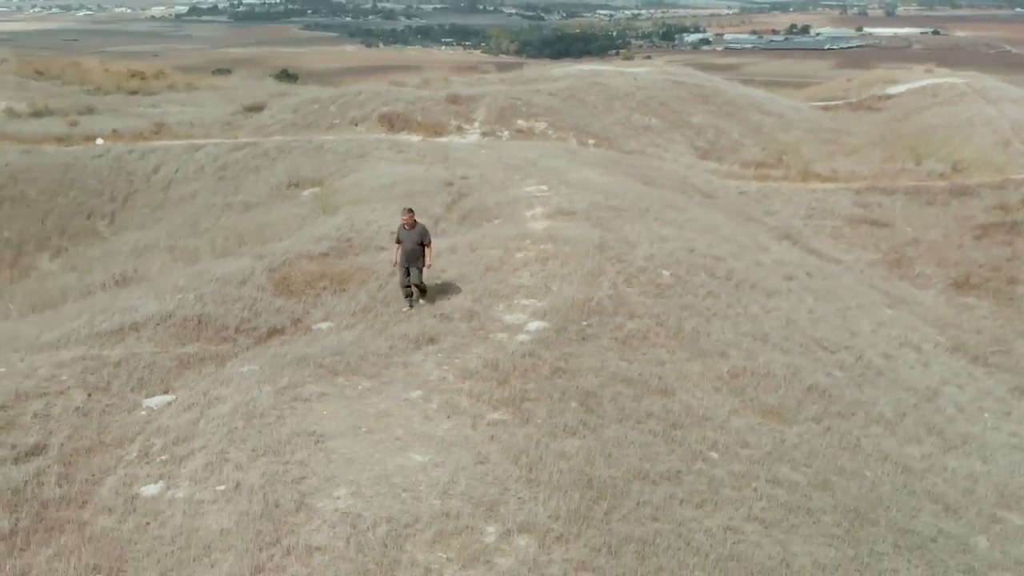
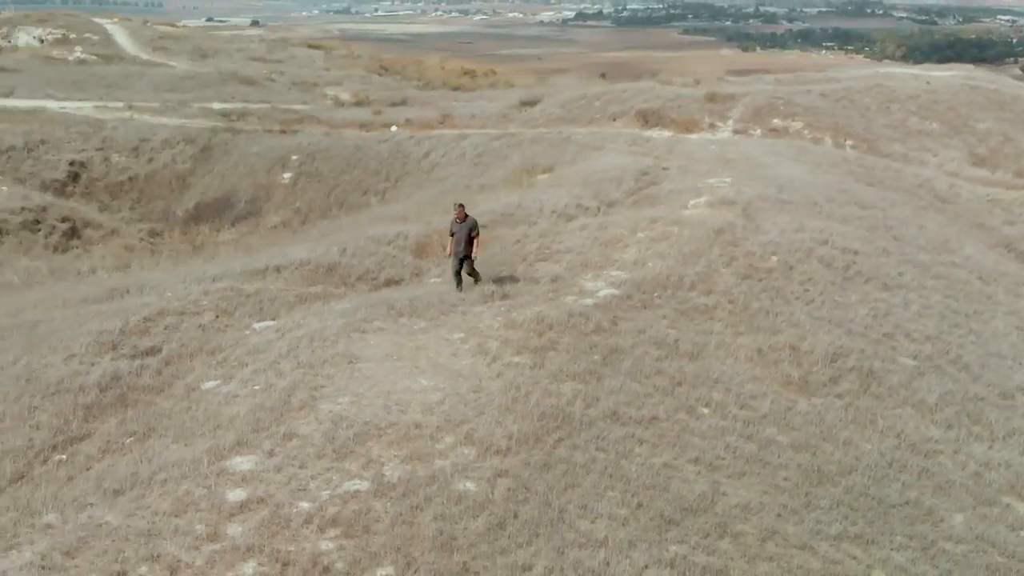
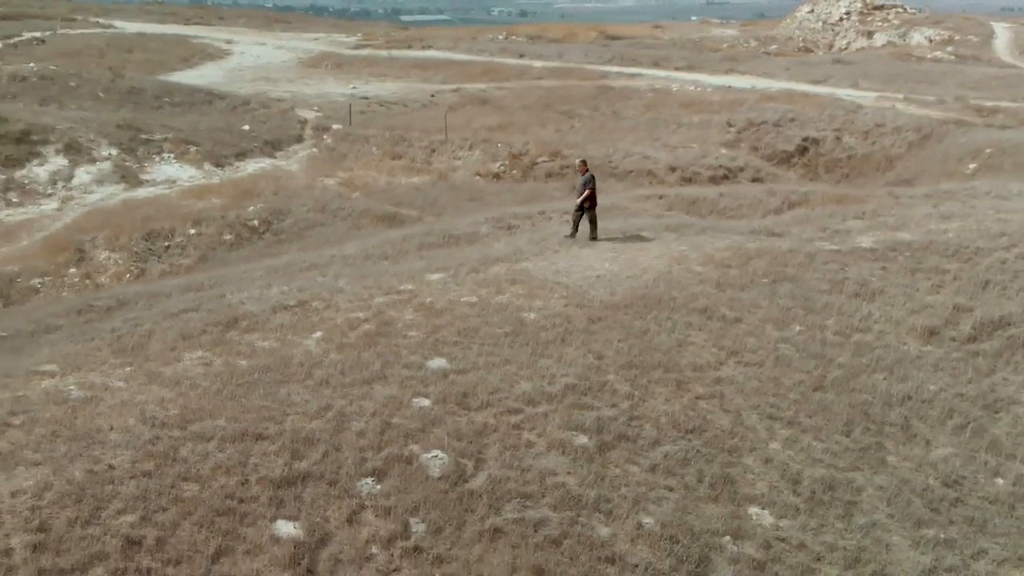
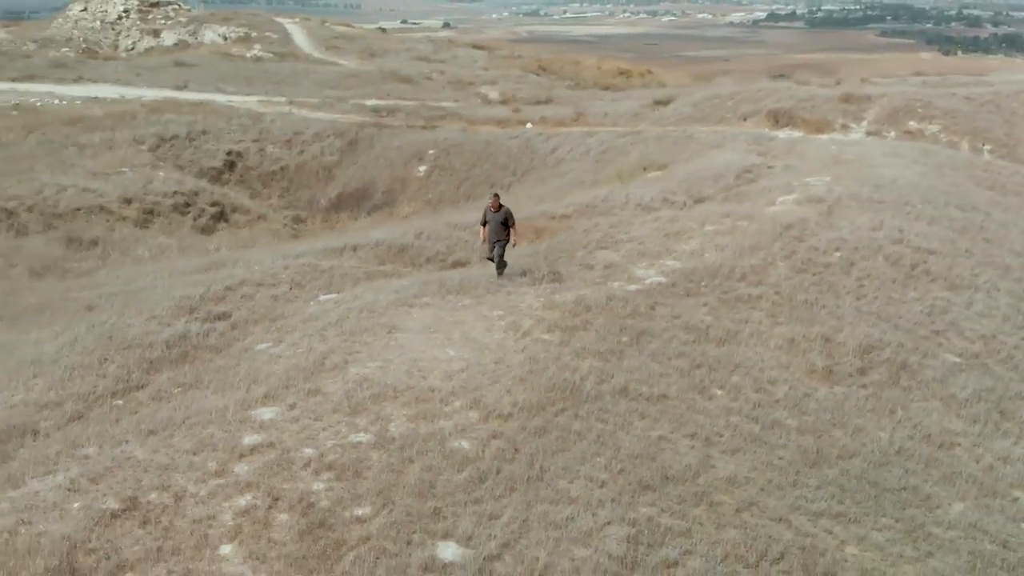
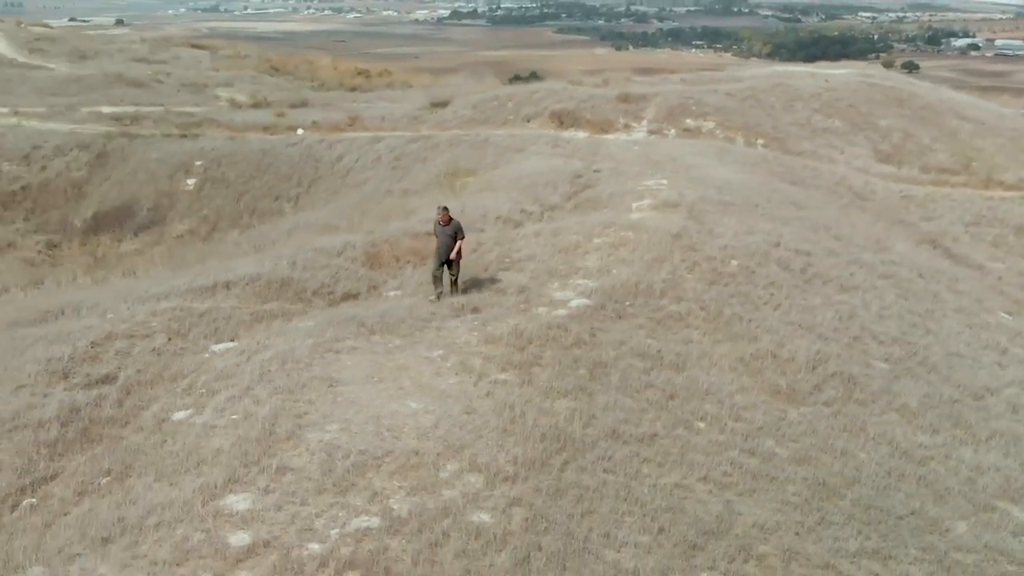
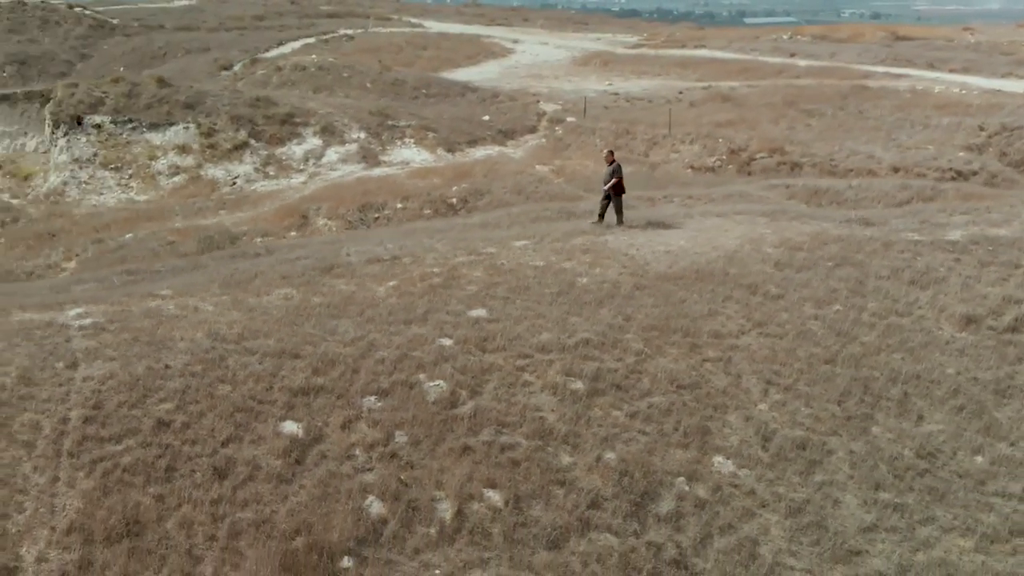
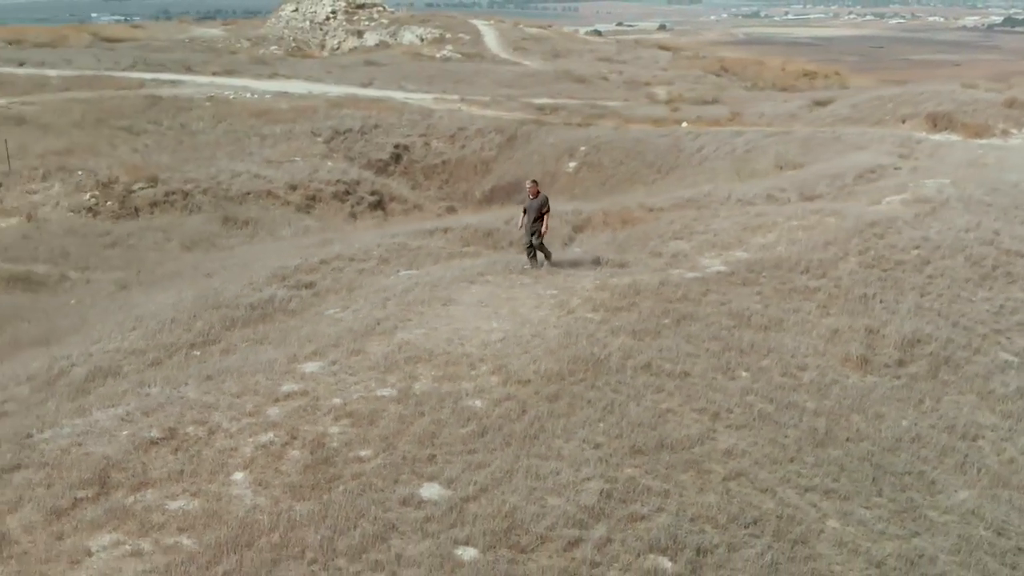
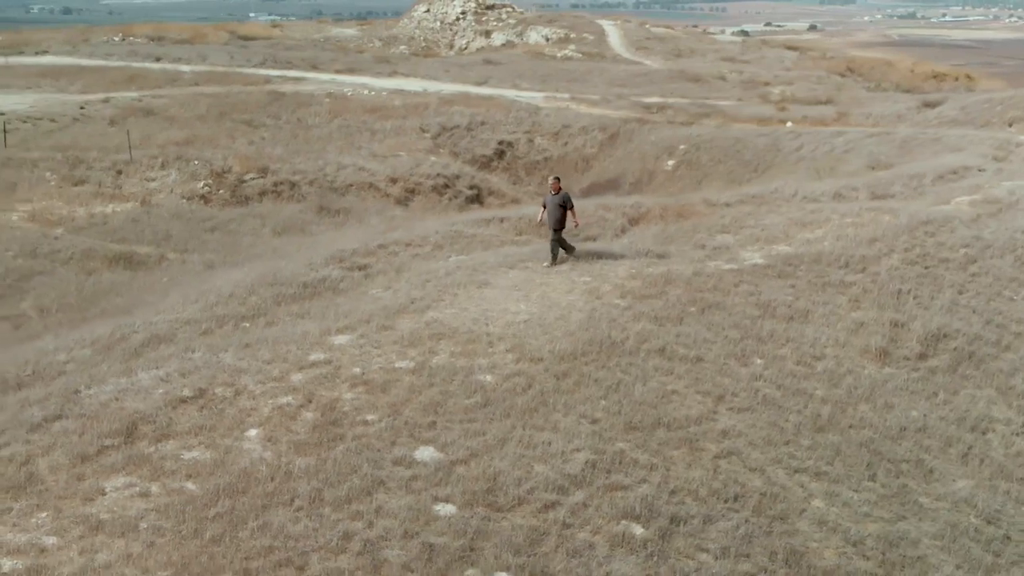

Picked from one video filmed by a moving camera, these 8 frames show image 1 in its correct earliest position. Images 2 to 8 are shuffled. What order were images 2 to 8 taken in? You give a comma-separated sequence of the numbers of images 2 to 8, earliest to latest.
5, 2, 4, 7, 8, 3, 6
